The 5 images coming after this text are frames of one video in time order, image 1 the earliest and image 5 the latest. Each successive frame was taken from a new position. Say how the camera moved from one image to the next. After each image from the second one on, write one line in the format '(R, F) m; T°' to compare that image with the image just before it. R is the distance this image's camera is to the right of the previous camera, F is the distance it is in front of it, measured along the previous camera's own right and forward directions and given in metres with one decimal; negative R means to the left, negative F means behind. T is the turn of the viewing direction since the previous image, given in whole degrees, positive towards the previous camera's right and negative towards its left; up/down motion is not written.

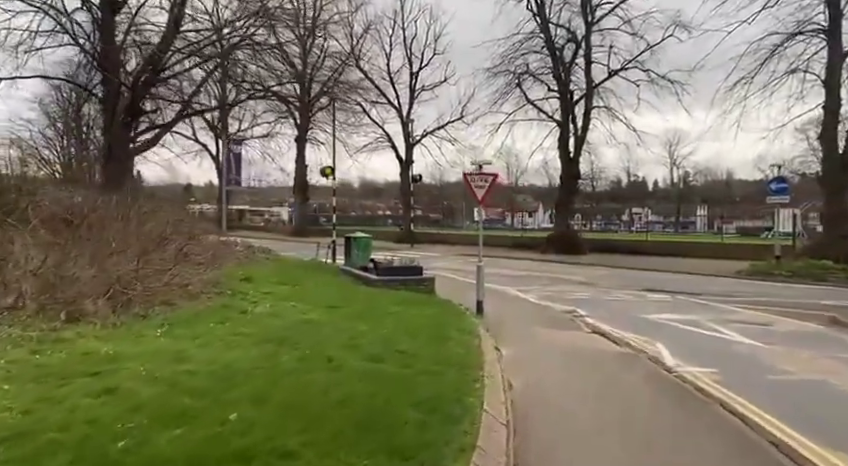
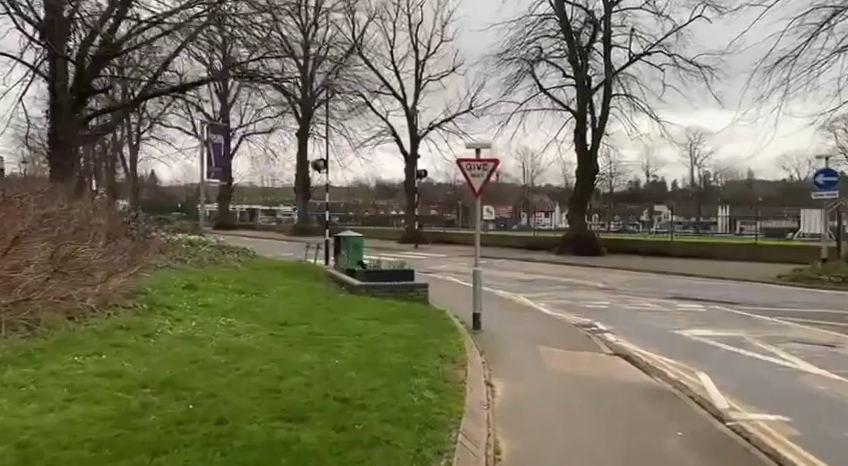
(+0.5, +2.8) m; -1°
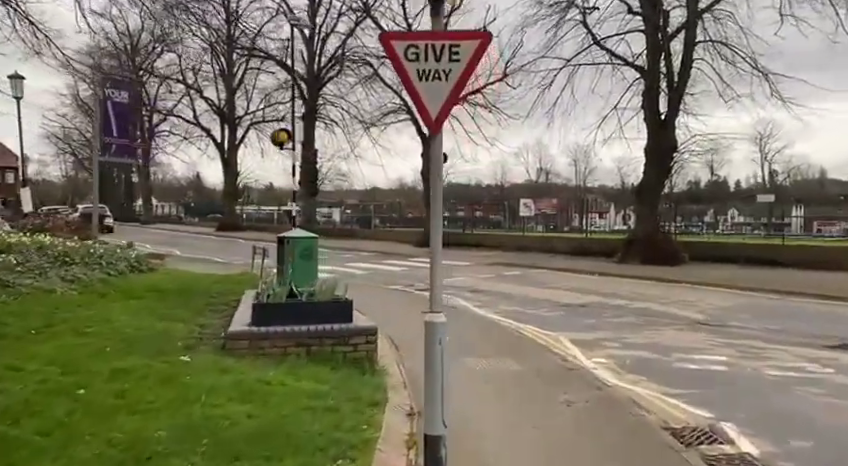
(+1.2, +8.2) m; -4°
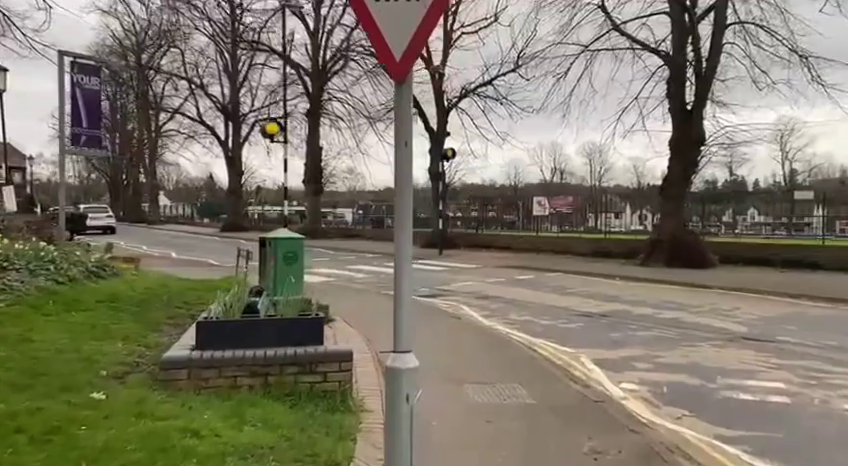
(+0.2, +1.7) m; -1°
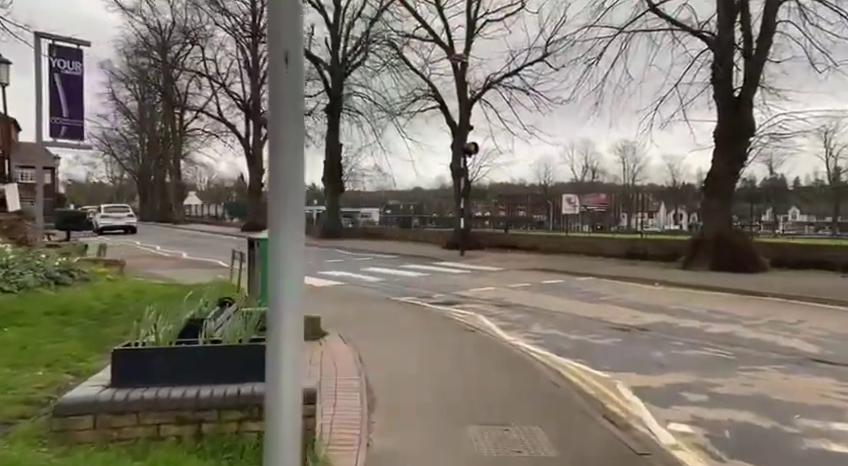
(+0.3, +1.7) m; -2°
